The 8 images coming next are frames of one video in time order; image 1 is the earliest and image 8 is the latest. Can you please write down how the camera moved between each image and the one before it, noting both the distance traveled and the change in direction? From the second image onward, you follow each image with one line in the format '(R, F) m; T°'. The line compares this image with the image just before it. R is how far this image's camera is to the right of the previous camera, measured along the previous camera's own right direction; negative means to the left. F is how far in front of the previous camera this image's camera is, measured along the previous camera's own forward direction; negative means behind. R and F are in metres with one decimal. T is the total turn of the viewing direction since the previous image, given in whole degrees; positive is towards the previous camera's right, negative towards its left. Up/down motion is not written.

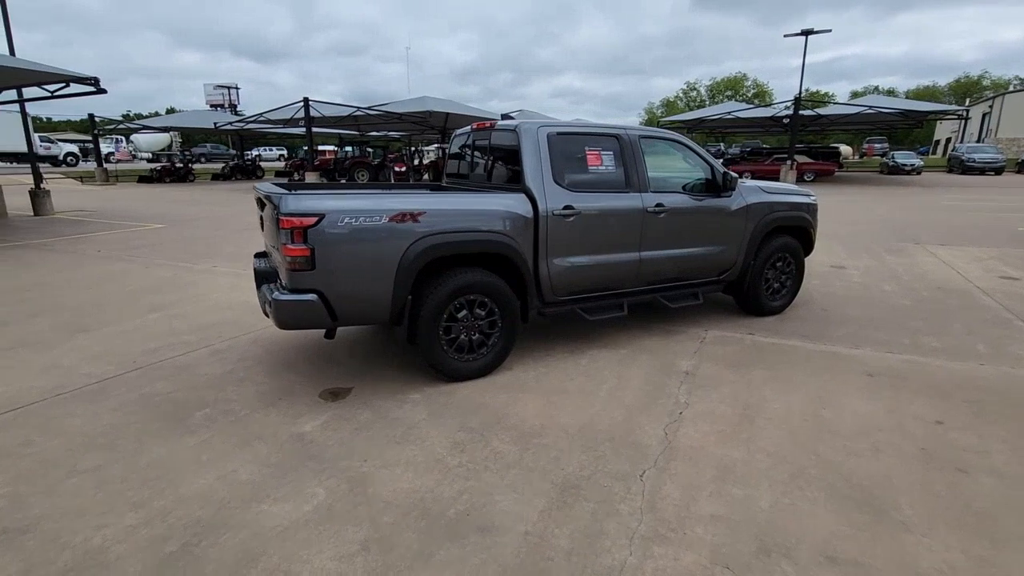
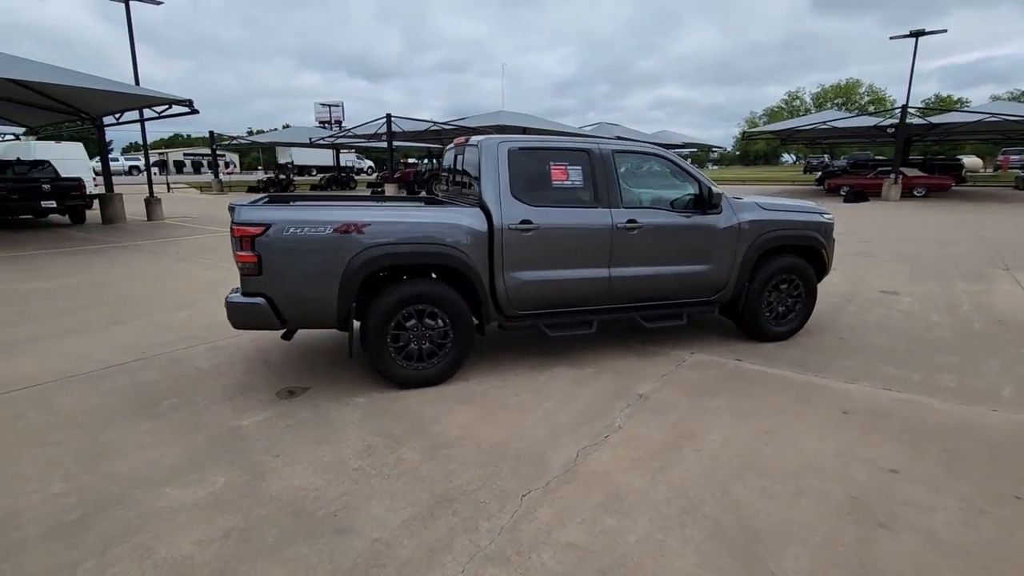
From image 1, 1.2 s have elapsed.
(+1.0, +0.1) m; -9°
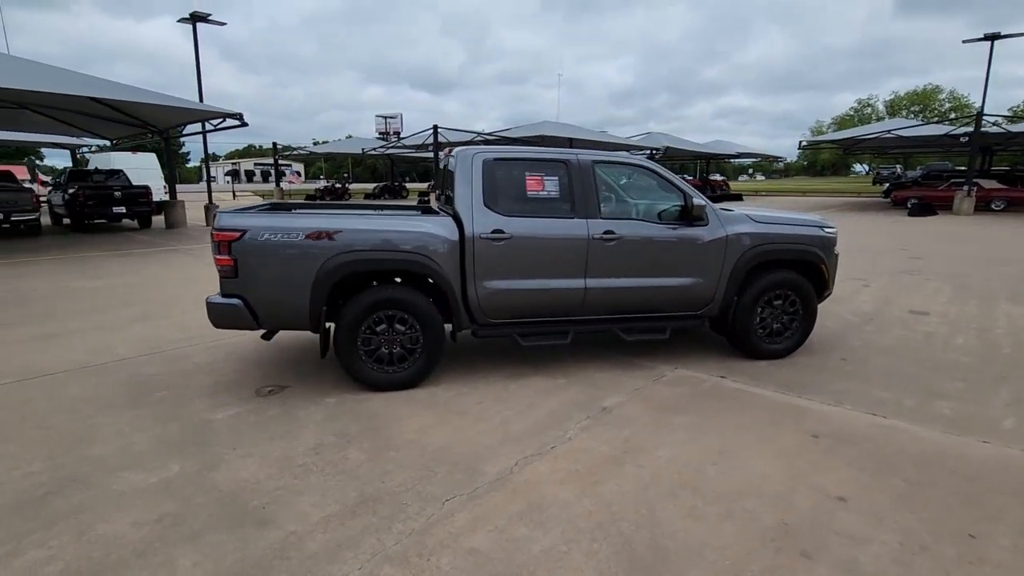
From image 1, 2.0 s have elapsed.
(+0.6, 0.0) m; -6°
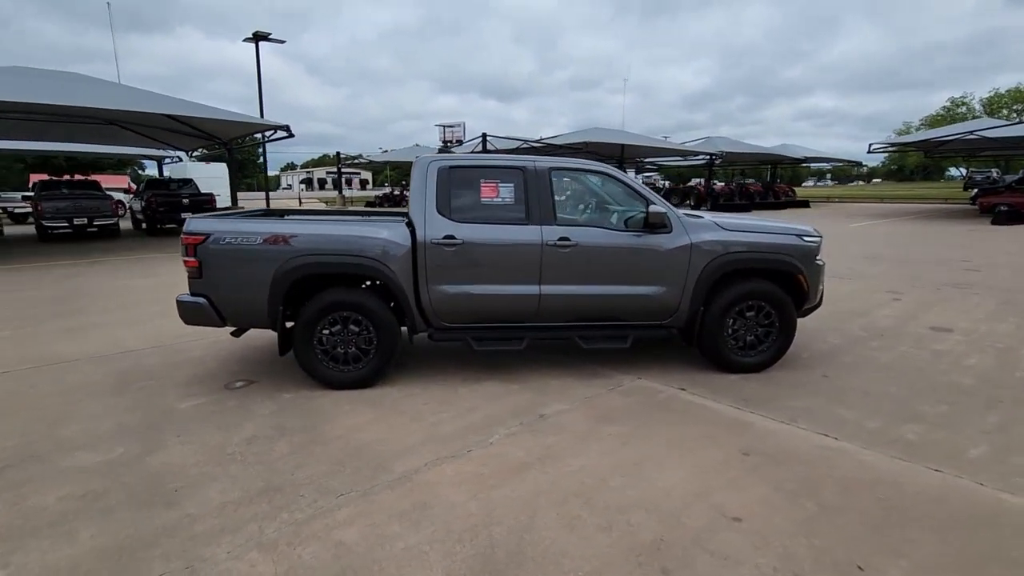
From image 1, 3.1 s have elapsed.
(+0.9, 0.0) m; -7°
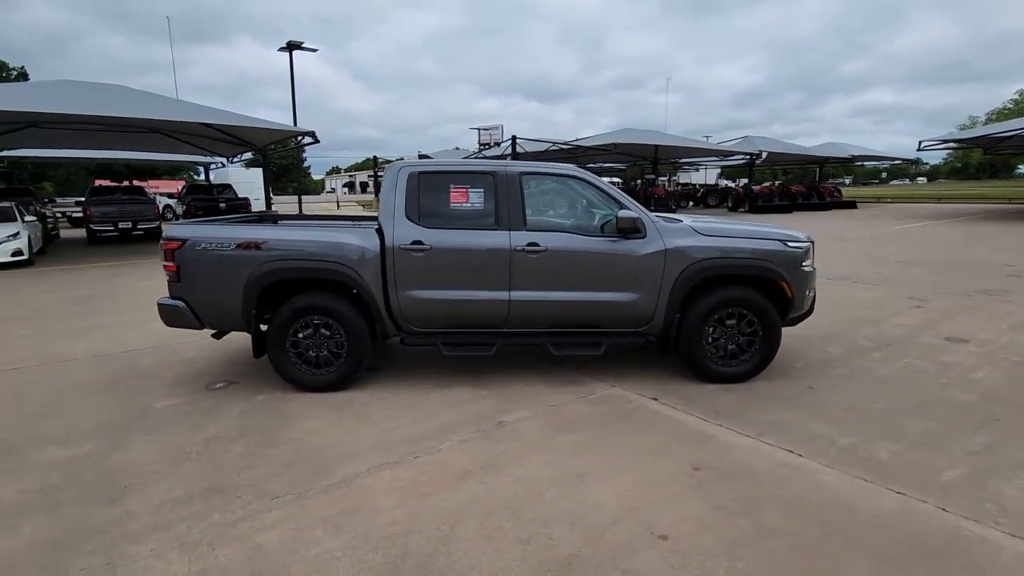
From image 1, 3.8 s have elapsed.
(+0.6, 0.0) m; -4°
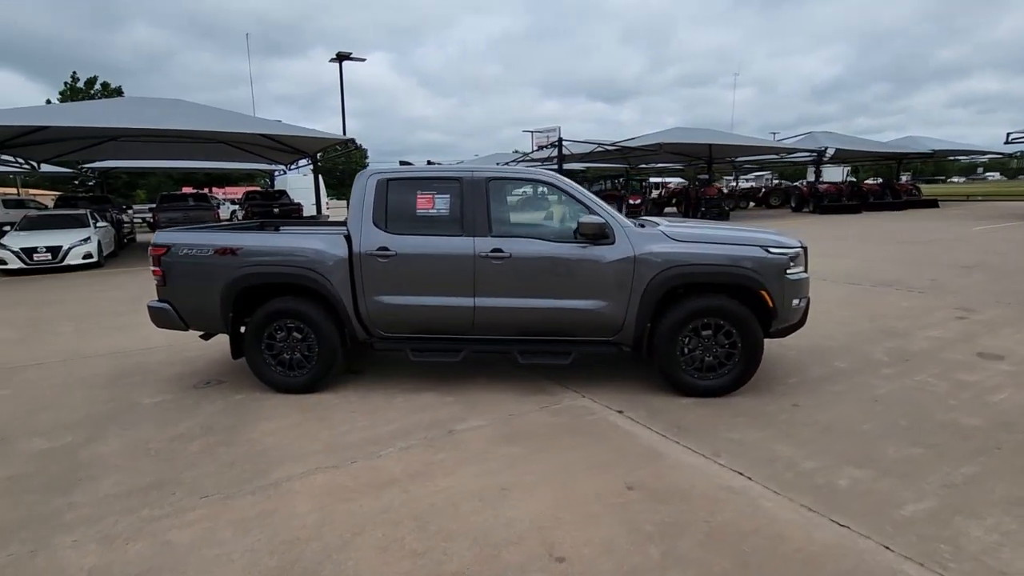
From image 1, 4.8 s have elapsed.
(+0.8, +0.1) m; -6°
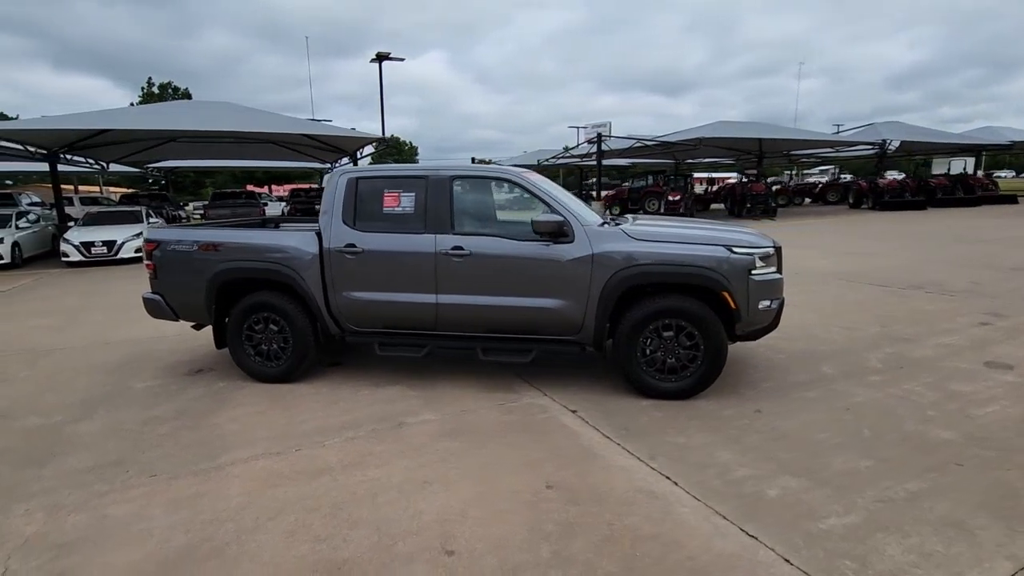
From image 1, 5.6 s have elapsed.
(+0.7, 0.0) m; -5°
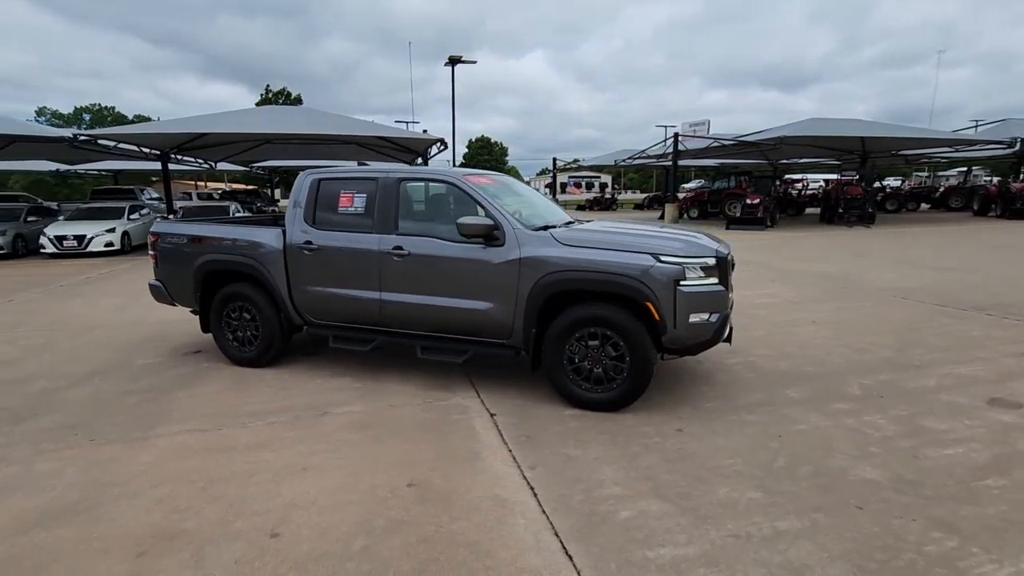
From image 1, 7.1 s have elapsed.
(+1.3, +0.1) m; -10°
